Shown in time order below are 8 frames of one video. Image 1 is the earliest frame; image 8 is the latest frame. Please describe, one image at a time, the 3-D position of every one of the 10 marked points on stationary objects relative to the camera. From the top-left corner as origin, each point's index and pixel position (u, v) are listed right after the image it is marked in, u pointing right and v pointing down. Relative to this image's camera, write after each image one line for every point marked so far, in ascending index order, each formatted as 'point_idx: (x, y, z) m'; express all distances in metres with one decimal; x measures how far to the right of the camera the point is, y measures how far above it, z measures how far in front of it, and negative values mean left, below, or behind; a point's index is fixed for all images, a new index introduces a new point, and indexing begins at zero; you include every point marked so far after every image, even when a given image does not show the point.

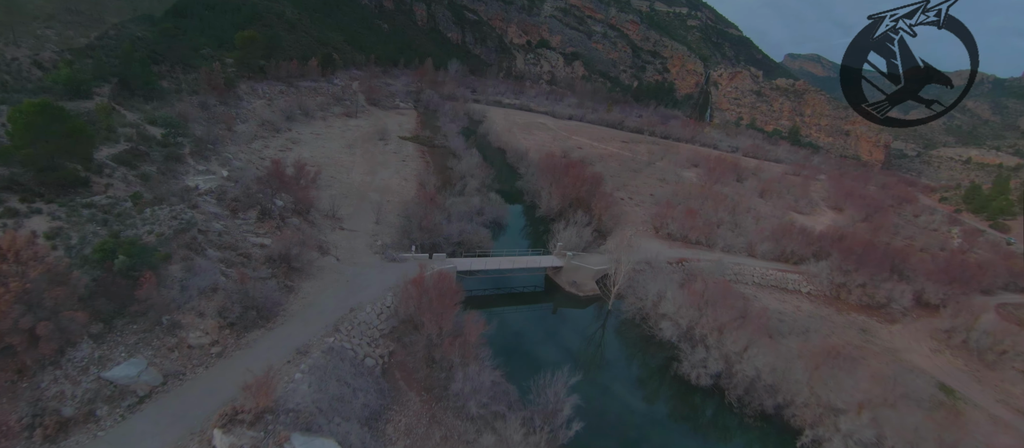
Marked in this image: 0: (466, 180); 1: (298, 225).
0: (-1.9, +1.9, +18.2) m
1: (-5.9, 0.0, +11.8) m
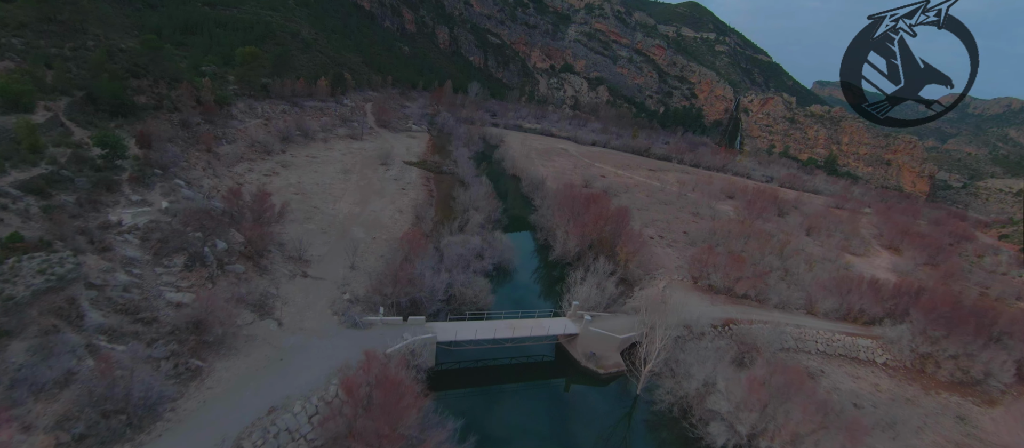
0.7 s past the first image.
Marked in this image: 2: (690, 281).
0: (-1.6, +0.4, +15.6) m
1: (-5.9, -1.1, +9.4) m
2: (+5.9, -1.9, +14.2) m
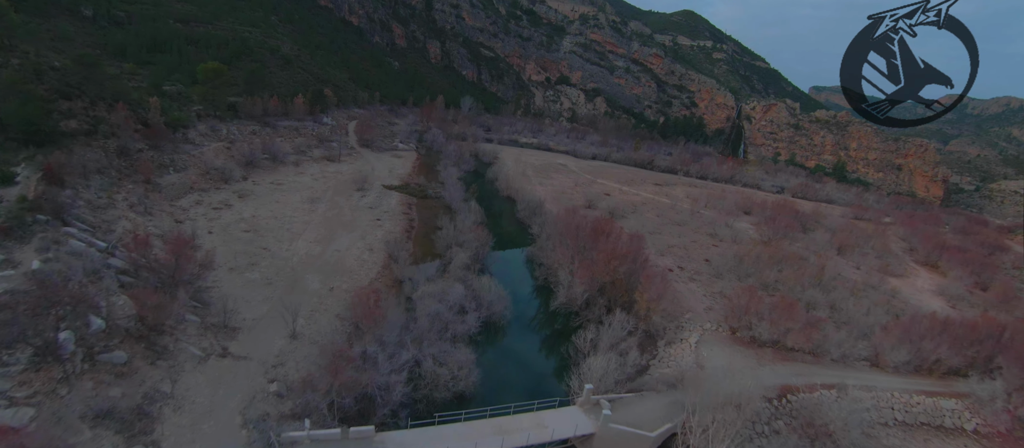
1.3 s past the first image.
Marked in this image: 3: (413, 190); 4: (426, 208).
0: (-1.8, -0.8, +13.0) m
1: (-6.1, -2.2, +6.7) m
2: (+5.7, -2.8, +11.5) m
3: (-4.4, +1.6, +19.5) m
4: (-3.6, +0.7, +17.9) m
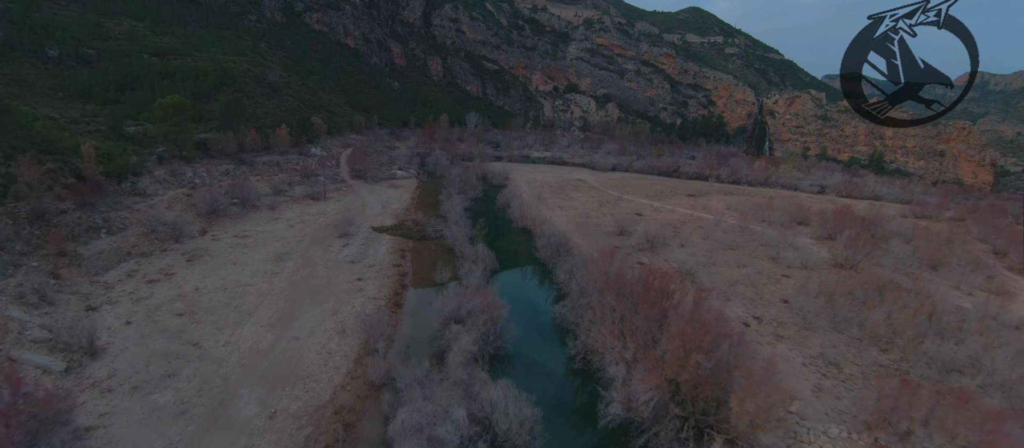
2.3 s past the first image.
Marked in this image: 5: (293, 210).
0: (-1.3, -2.2, +9.5) m
1: (-5.7, -3.8, +3.3) m
2: (+6.3, -3.8, +7.7) m
3: (-3.9, -0.2, +16.1) m
4: (-3.0, -1.0, +14.4) m
5: (-9.0, +0.6, +17.7) m
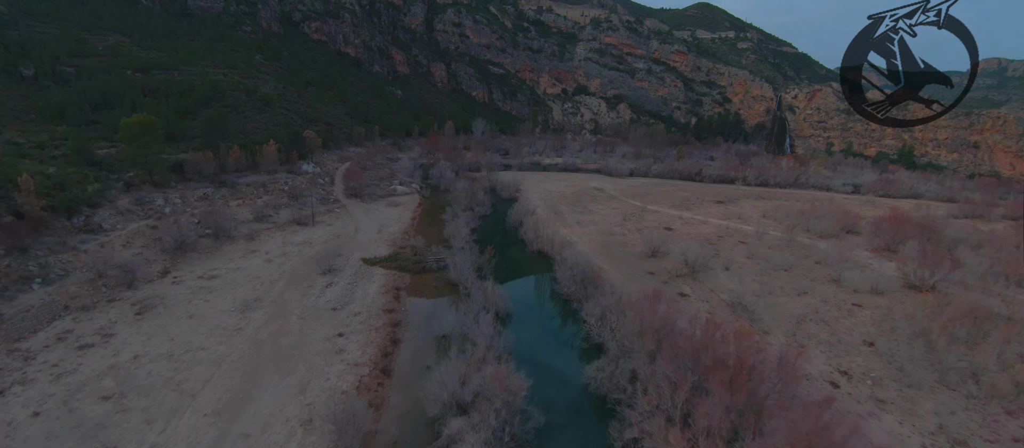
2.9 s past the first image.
0: (-0.9, -3.1, +7.1) m
1: (-5.4, -4.7, +1.0) m
2: (+6.6, -4.4, +5.2) m
3: (-3.4, -1.2, +13.8) m
4: (-2.5, -1.9, +12.1) m
5: (-8.5, -0.6, +15.5) m
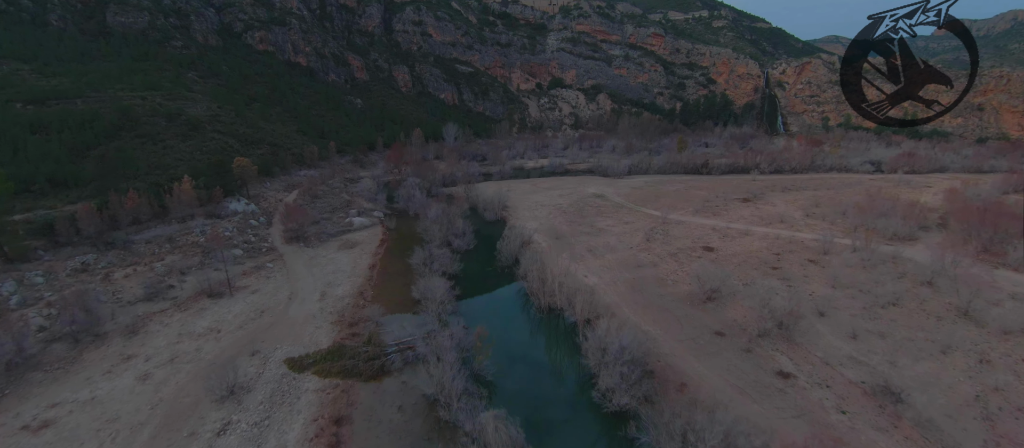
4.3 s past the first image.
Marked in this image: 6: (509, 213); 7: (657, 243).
0: (-0.4, -4.4, +2.6) m
1: (-4.5, -6.4, -3.7) m
2: (+7.3, -5.0, +0.9) m
3: (-3.3, -2.7, +9.2) m
4: (-2.3, -3.4, +7.5) m
5: (-8.5, -2.6, +10.7) m
6: (0.0, +0.4, +19.7) m
7: (+5.0, -0.7, +14.8) m
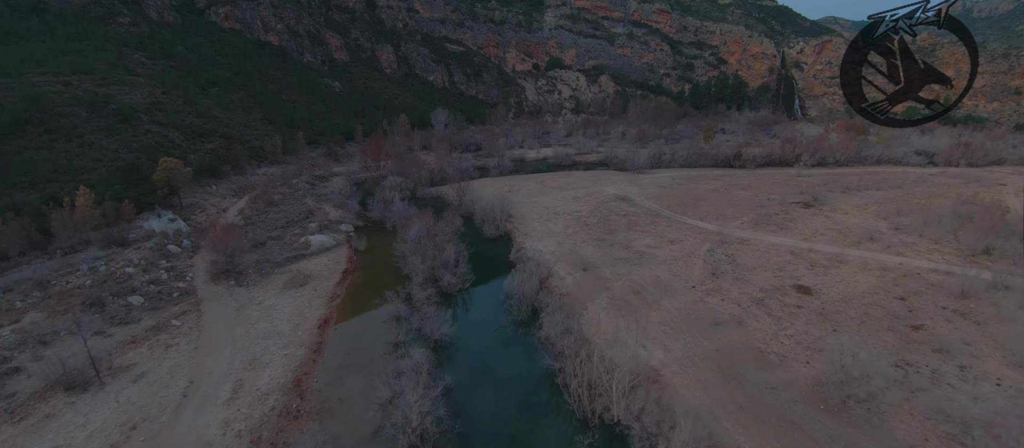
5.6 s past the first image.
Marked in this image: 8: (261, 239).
0: (+0.2, -5.6, -1.5) m
1: (-3.8, -7.9, -7.7) m
2: (+7.9, -6.2, -2.9) m
3: (-2.9, -3.7, +5.0) m
4: (-1.8, -4.5, +3.4) m
5: (-8.1, -3.6, +6.5) m
6: (+0.2, -0.2, +15.5) m
7: (+5.3, -1.4, +10.7) m
8: (-7.9, -0.6, +13.9) m
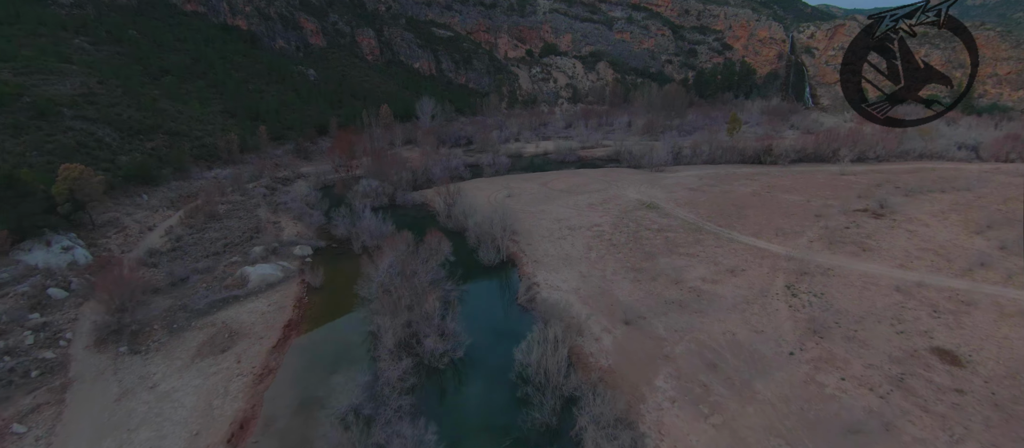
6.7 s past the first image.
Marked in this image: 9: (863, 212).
0: (+0.7, -6.5, -4.6) m
1: (-3.1, -9.0, -10.9) m
2: (+8.5, -7.0, -5.9) m
3: (-2.5, -4.5, +1.8) m
4: (-1.4, -5.3, +0.2) m
5: (-7.7, -4.5, +3.1) m
6: (+0.3, -0.7, +12.2) m
7: (+5.5, -2.0, +7.5) m
8: (-7.8, -1.3, +10.4) m
9: (+11.0, +0.2, +13.6) m
